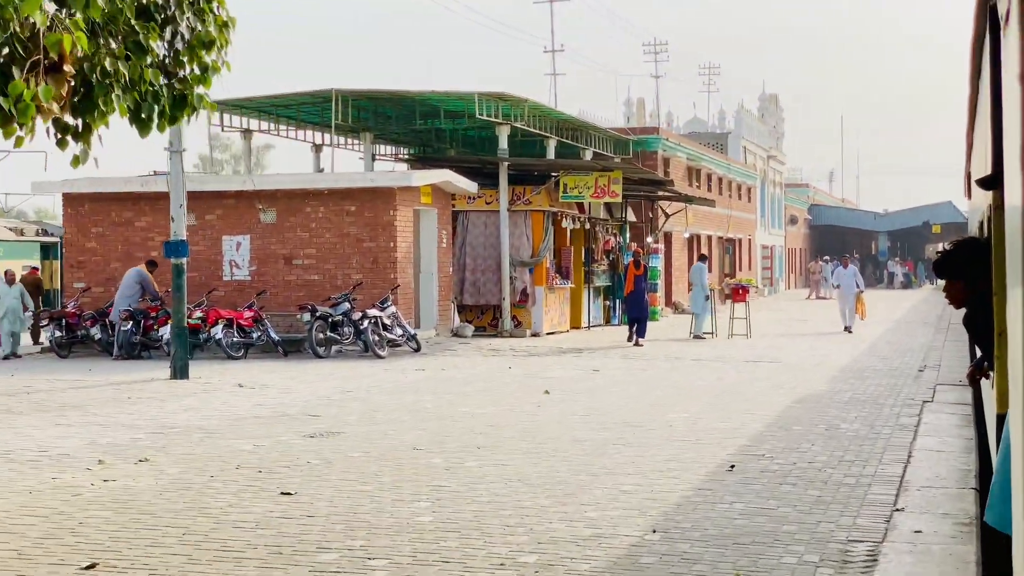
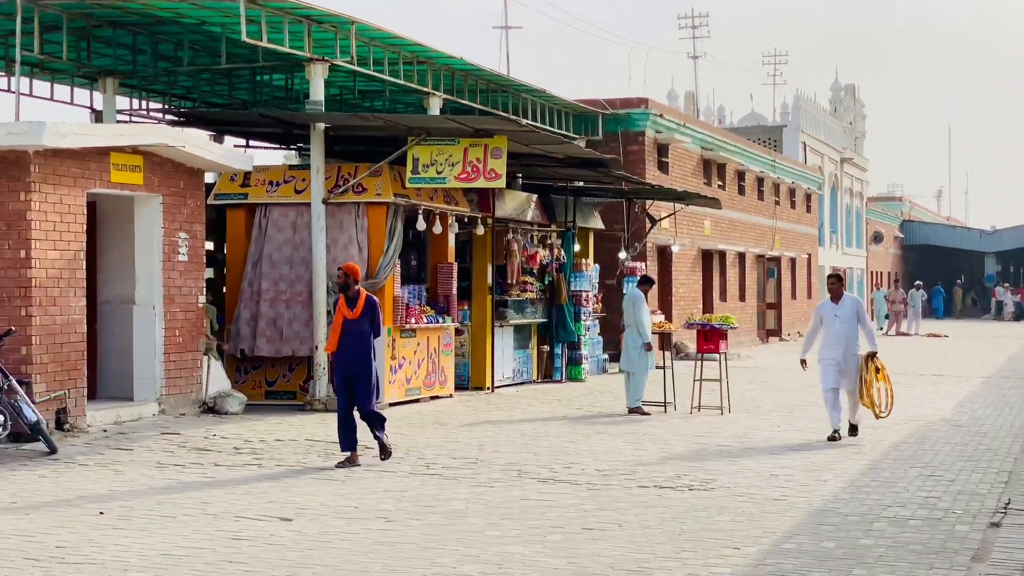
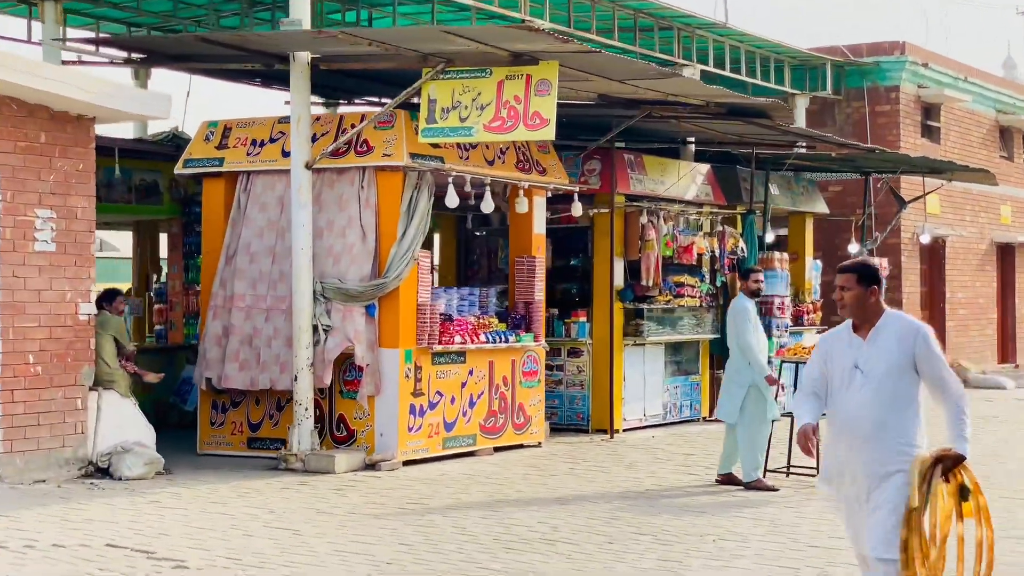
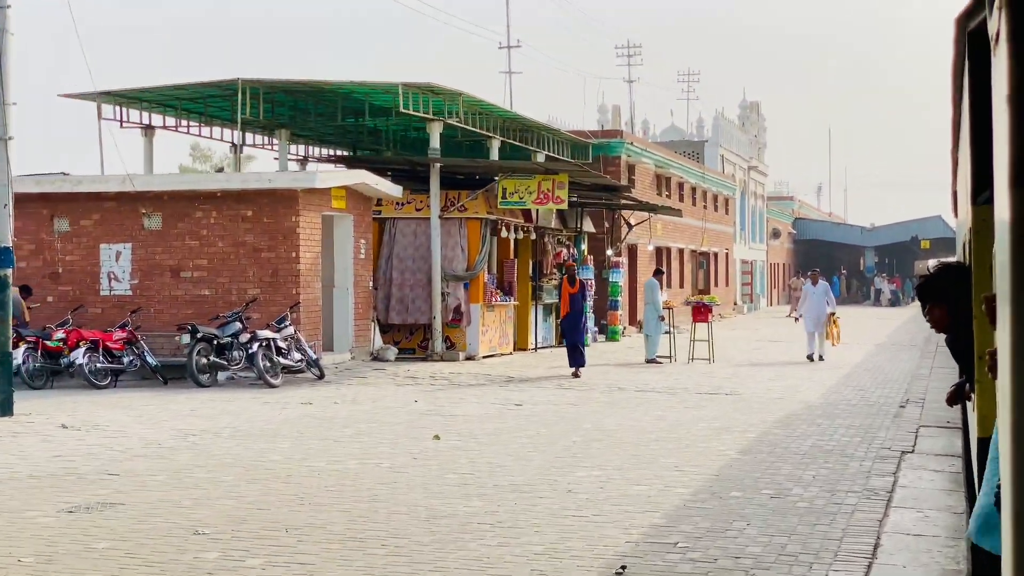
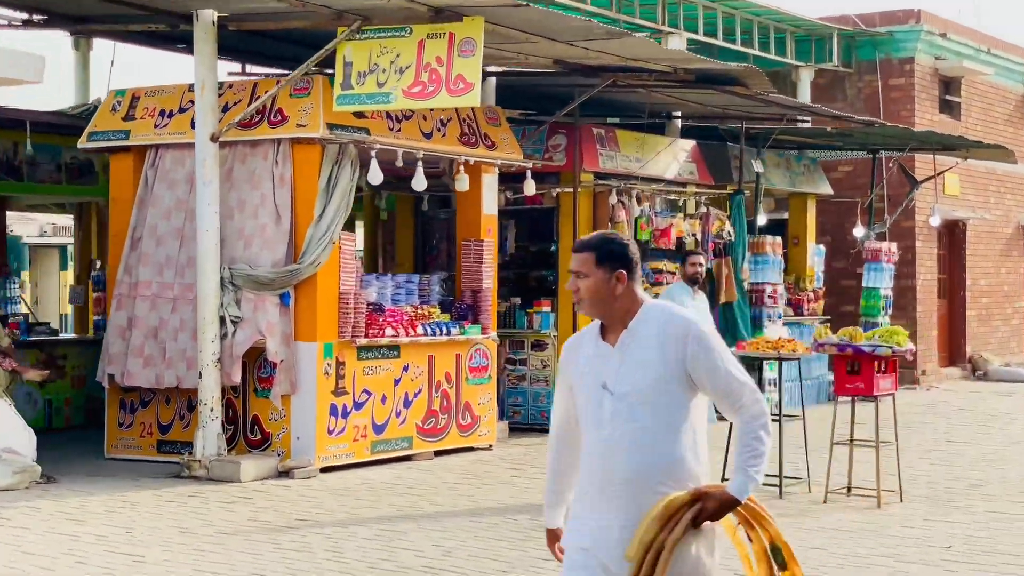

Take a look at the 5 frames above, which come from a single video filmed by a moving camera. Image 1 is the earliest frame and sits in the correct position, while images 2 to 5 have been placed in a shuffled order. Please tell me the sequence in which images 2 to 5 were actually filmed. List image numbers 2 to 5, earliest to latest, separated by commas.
4, 2, 3, 5
